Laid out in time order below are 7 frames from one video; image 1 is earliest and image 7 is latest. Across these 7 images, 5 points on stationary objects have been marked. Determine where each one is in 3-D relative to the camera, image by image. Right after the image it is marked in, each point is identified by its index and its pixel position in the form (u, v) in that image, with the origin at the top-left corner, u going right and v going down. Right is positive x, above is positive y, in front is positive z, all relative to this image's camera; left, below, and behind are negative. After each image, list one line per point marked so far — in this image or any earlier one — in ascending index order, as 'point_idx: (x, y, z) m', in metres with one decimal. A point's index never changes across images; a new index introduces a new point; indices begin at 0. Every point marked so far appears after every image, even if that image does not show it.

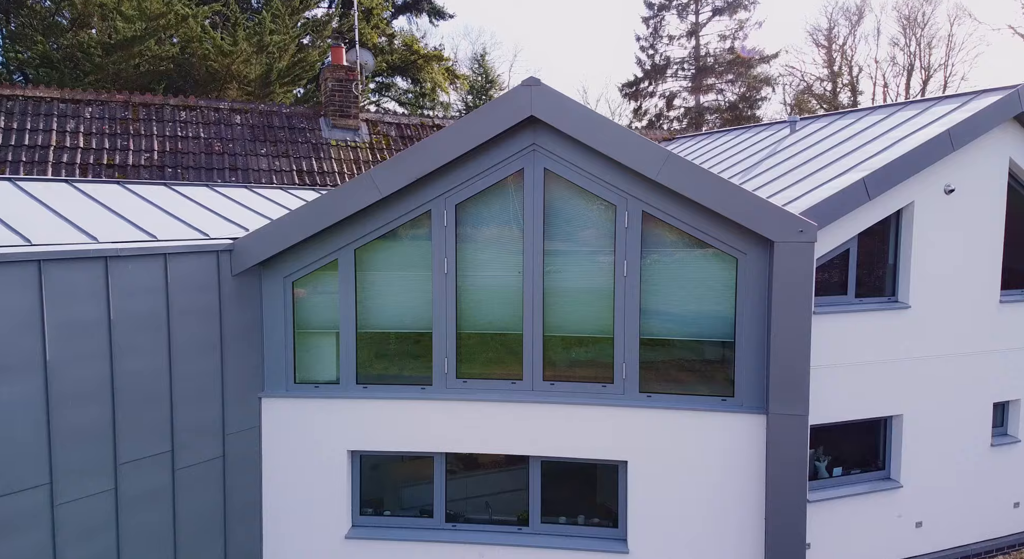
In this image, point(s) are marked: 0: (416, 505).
0: (-1.1, -2.5, +8.4) m
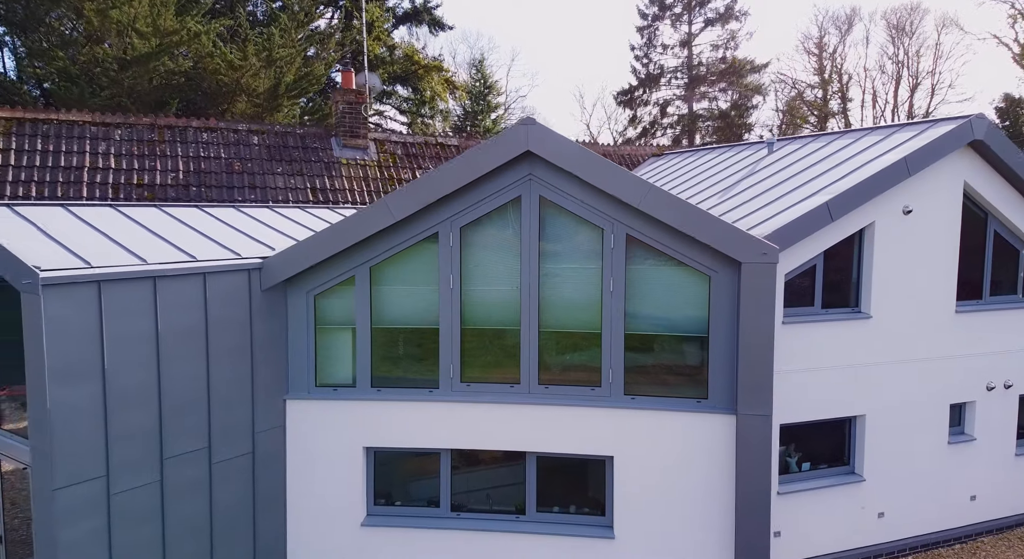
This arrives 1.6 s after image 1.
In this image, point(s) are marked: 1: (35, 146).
0: (-1.1, -2.7, +9.3) m
1: (-7.3, +2.1, +11.8) m
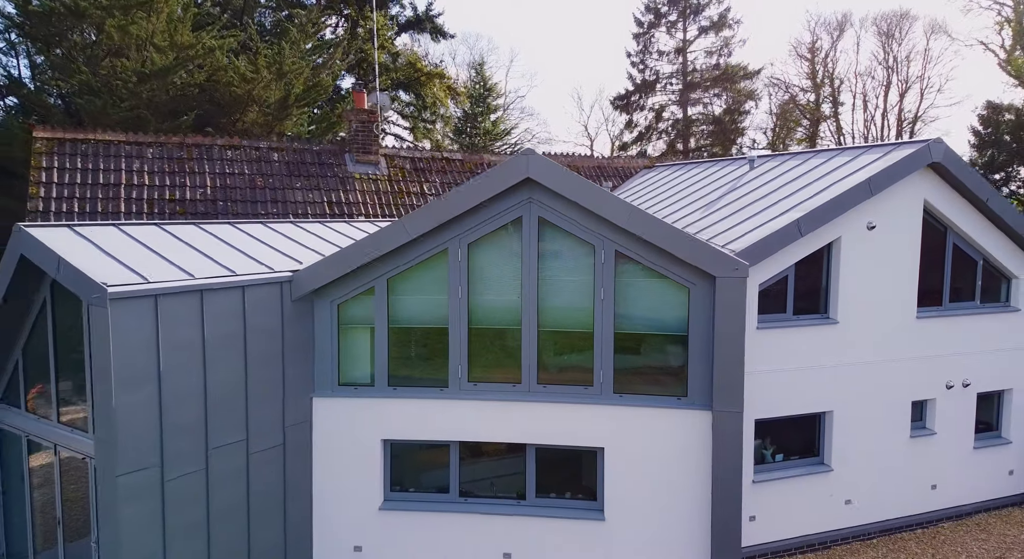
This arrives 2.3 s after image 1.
0: (-1.1, -2.8, +10.4) m
1: (-7.3, +1.9, +12.8) m
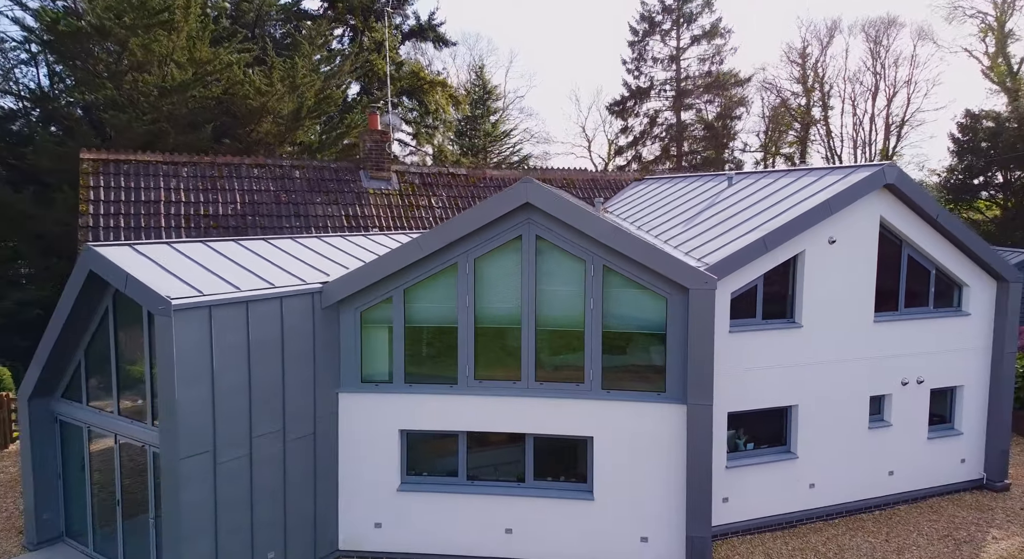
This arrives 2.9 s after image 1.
0: (-1.0, -3.0, +11.8) m
1: (-7.3, +1.8, +14.2) m
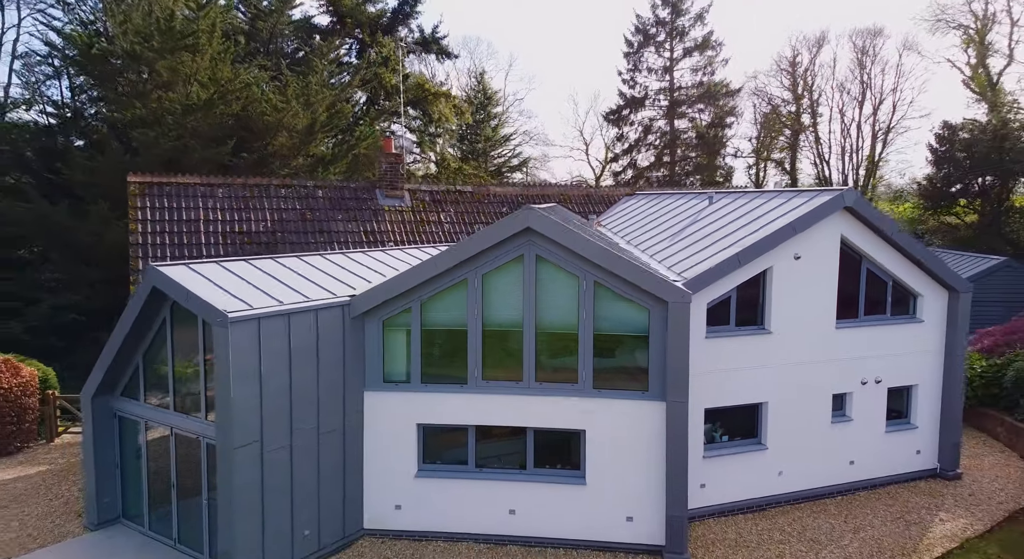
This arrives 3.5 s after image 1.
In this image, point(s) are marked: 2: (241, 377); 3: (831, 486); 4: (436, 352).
0: (-1.0, -3.2, +13.5) m
1: (-7.2, +1.6, +15.9) m
2: (-4.0, -1.4, +11.3) m
3: (+6.5, -4.2, +15.6) m
4: (-1.3, -1.3, +13.2) m
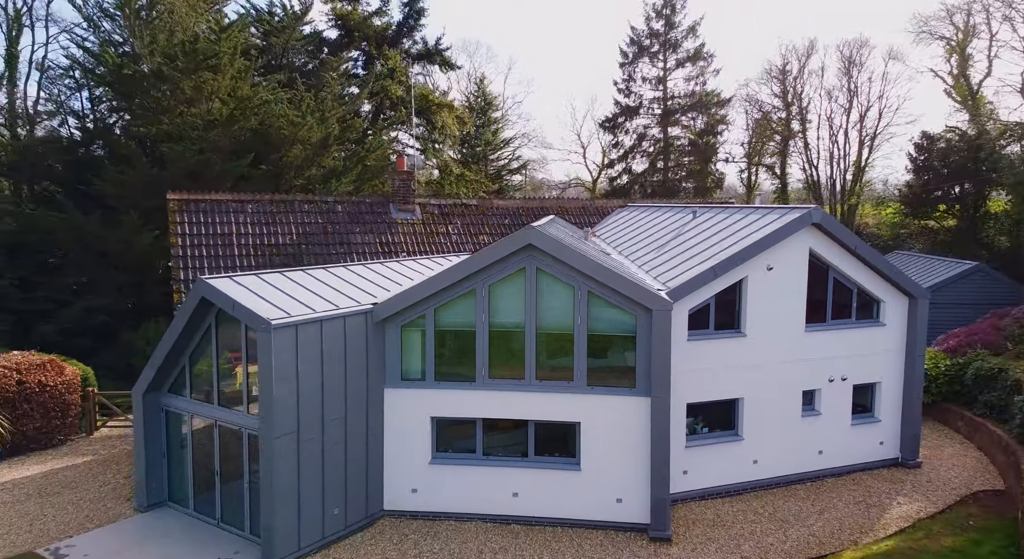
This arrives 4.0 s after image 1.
0: (-0.9, -3.4, +15.3) m
1: (-7.2, +1.4, +17.6) m
2: (-3.9, -1.6, +13.0) m
3: (+6.6, -4.4, +17.3) m
4: (-1.2, -1.5, +14.9) m
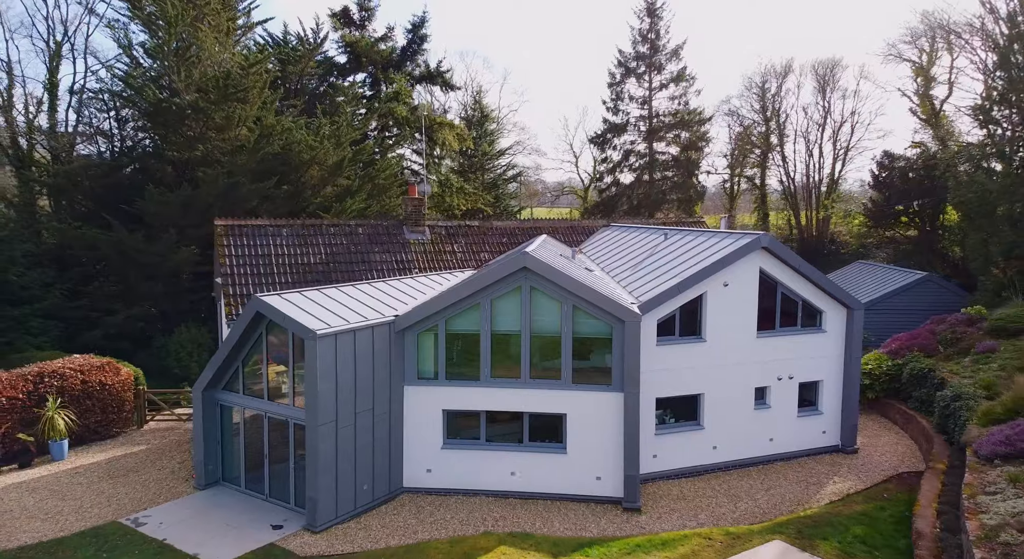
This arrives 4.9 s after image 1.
0: (-1.0, -3.7, +18.3) m
1: (-7.3, +1.0, +20.6) m
2: (-4.0, -2.0, +16.0) m
3: (+6.5, -4.8, +20.5) m
4: (-1.3, -1.8, +18.0) m
